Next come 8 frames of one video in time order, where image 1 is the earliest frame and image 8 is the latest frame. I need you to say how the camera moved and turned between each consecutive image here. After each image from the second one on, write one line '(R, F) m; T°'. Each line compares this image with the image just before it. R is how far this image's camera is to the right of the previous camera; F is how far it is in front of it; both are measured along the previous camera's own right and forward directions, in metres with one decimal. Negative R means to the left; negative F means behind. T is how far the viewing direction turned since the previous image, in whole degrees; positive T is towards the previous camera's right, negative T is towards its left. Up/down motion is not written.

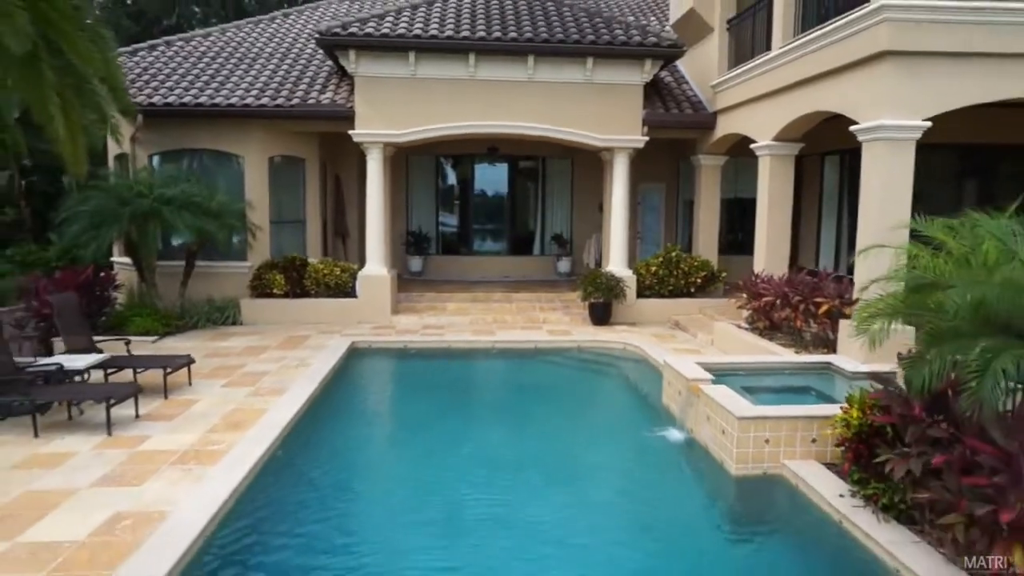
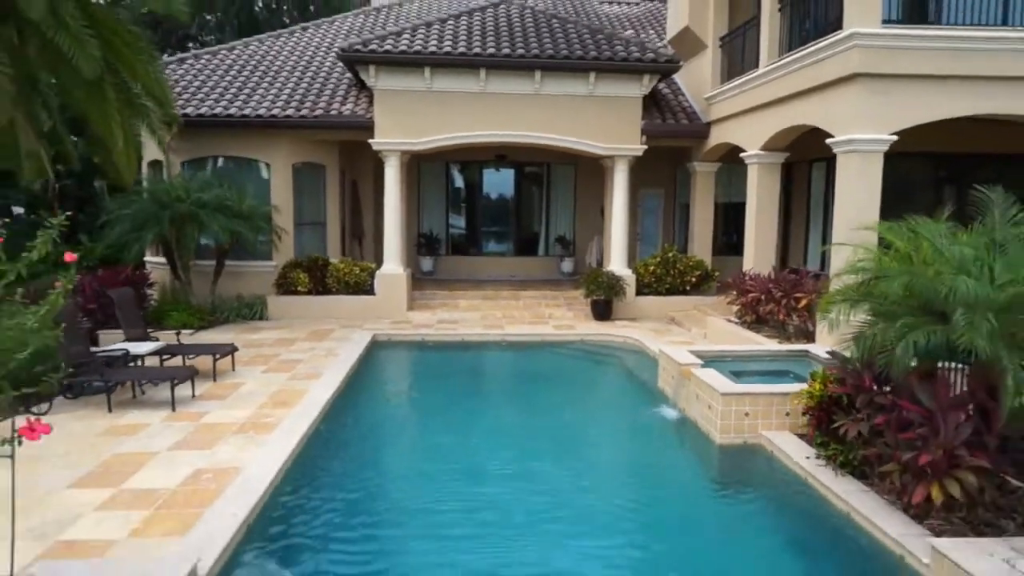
(-0.1, -0.9) m; 0°
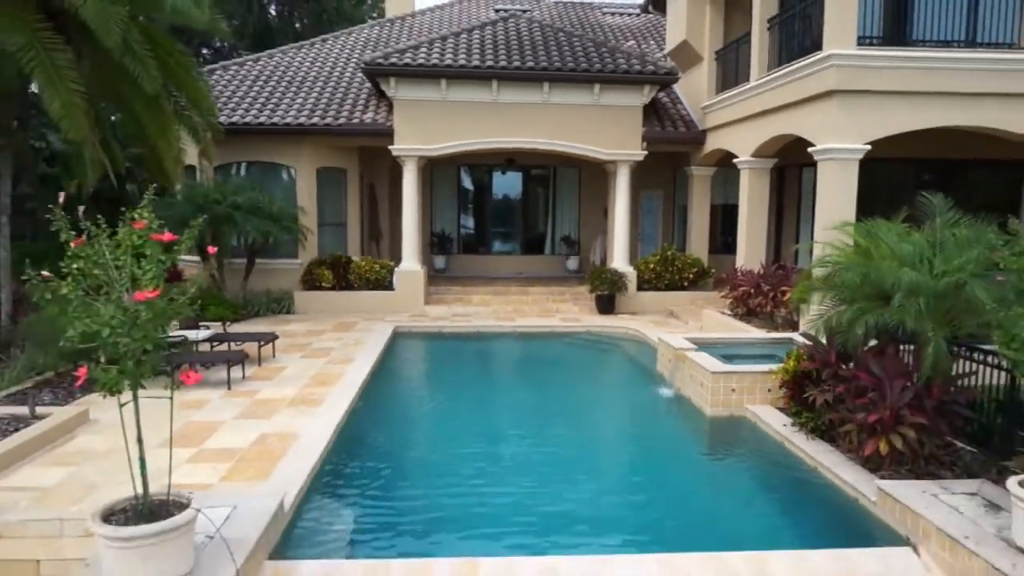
(-0.2, -1.0) m; 0°
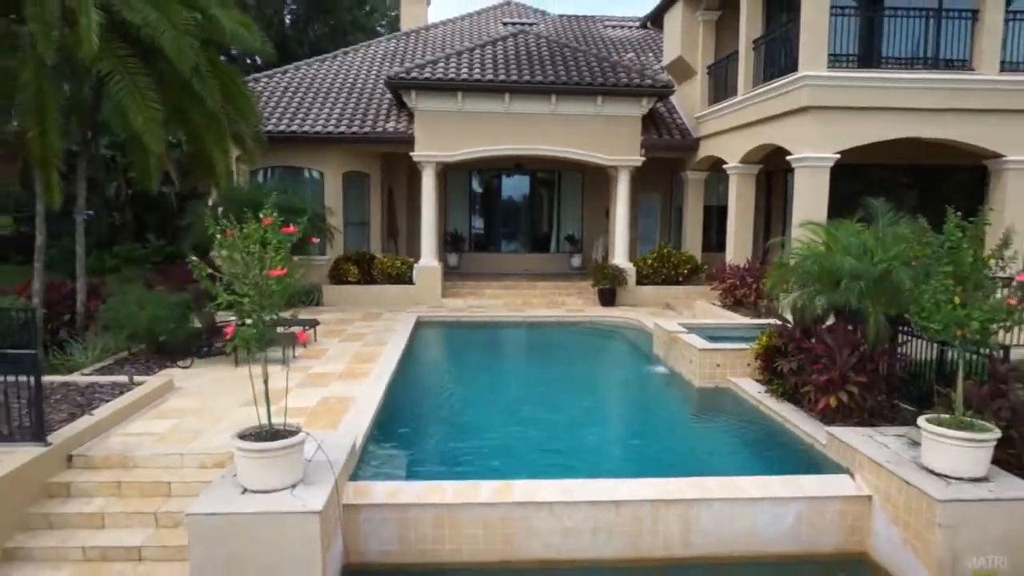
(-0.2, -1.3) m; 0°
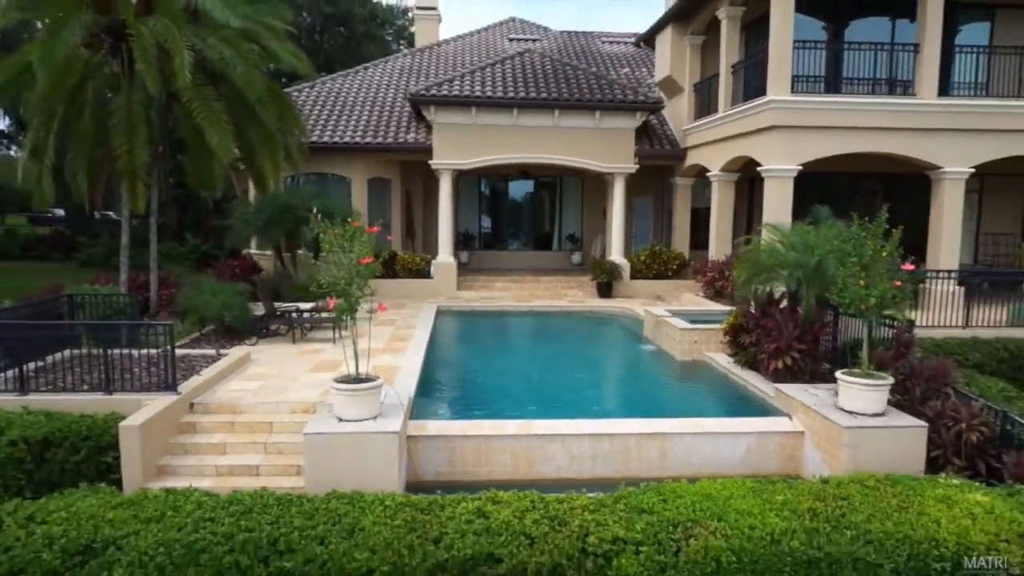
(-0.2, -1.9) m; 0°
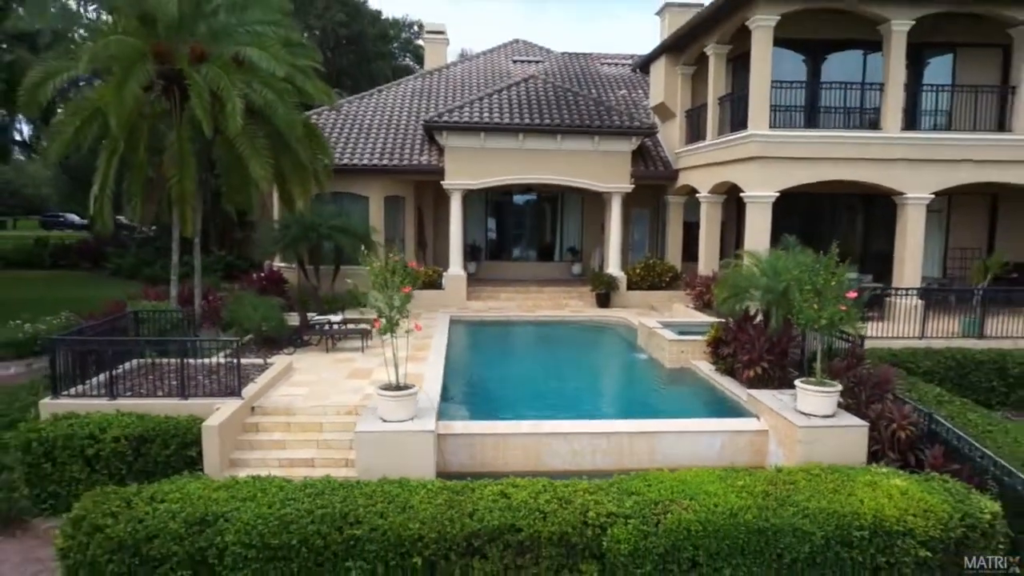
(-0.2, -1.5) m; 0°
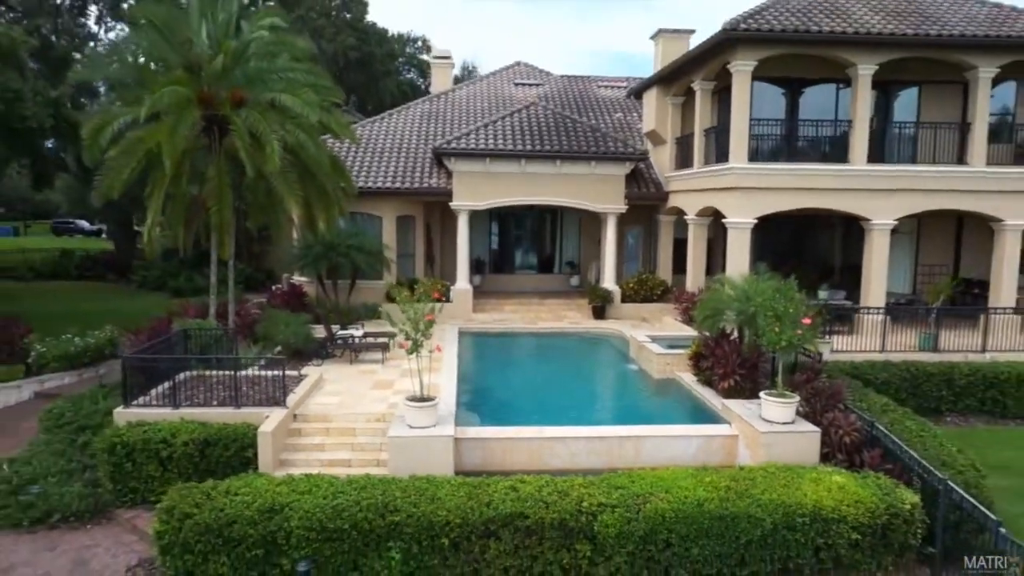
(-0.1, -1.5) m; 0°
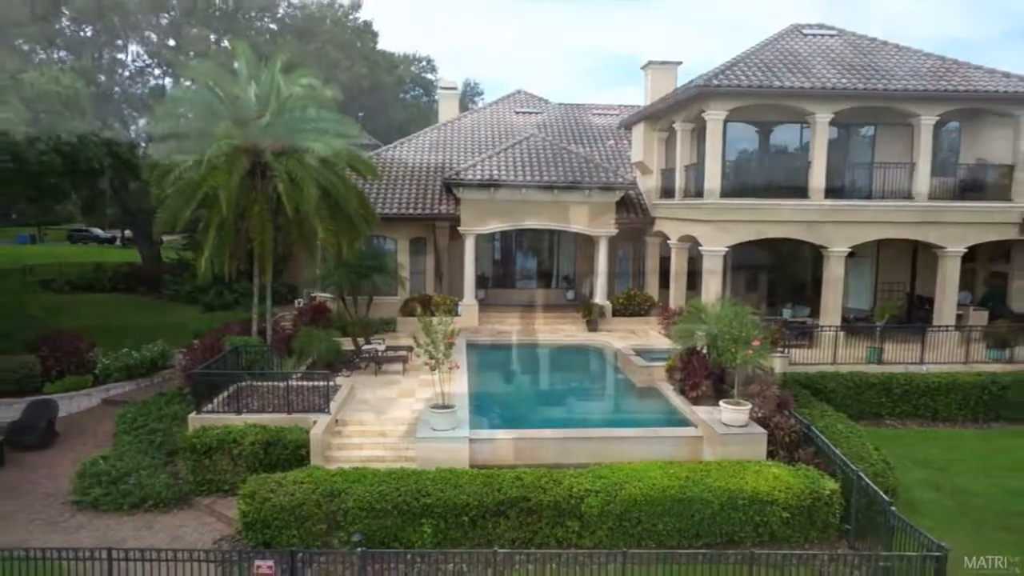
(-0.1, -2.3) m; 0°
